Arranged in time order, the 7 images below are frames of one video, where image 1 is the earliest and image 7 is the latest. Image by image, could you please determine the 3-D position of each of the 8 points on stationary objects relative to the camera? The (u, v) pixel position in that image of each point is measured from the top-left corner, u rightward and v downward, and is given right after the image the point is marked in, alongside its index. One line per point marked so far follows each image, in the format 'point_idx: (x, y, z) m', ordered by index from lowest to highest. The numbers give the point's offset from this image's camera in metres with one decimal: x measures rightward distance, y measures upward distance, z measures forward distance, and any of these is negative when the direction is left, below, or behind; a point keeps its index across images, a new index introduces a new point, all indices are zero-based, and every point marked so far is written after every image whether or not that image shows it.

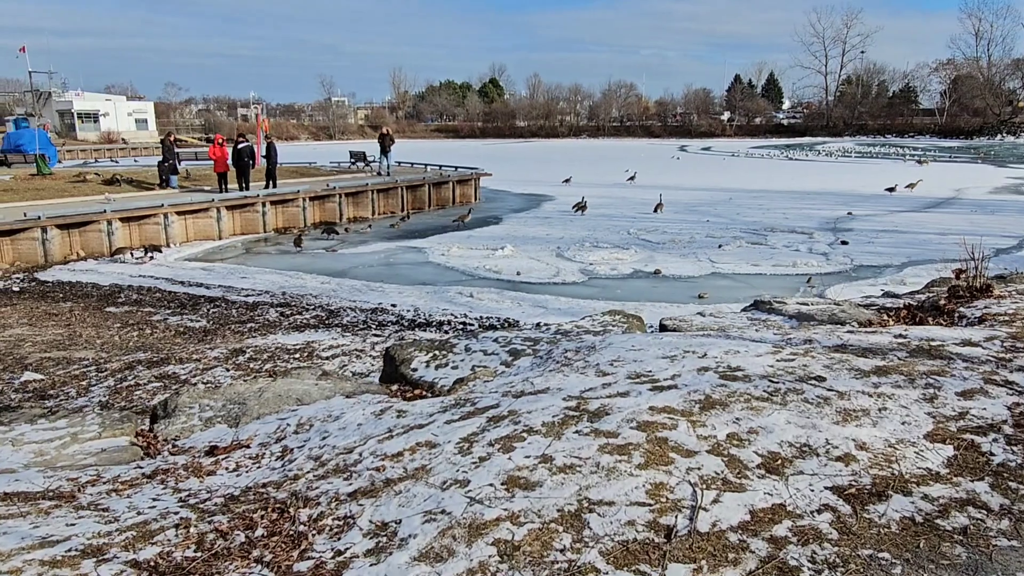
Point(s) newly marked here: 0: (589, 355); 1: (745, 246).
0: (+0.4, -0.4, +3.8) m
1: (+4.8, +0.8, +14.9) m
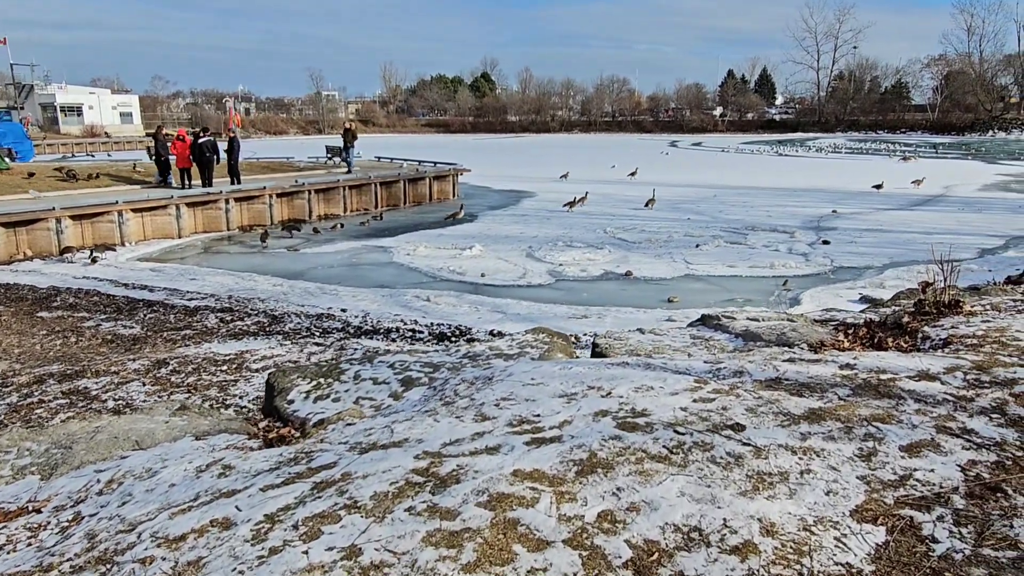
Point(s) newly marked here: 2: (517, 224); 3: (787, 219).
0: (-0.1, -0.5, +3.3) m
1: (+4.2, +0.8, +14.3) m
2: (+0.1, +1.6, +17.6) m
3: (+6.6, +1.7, +17.5) m
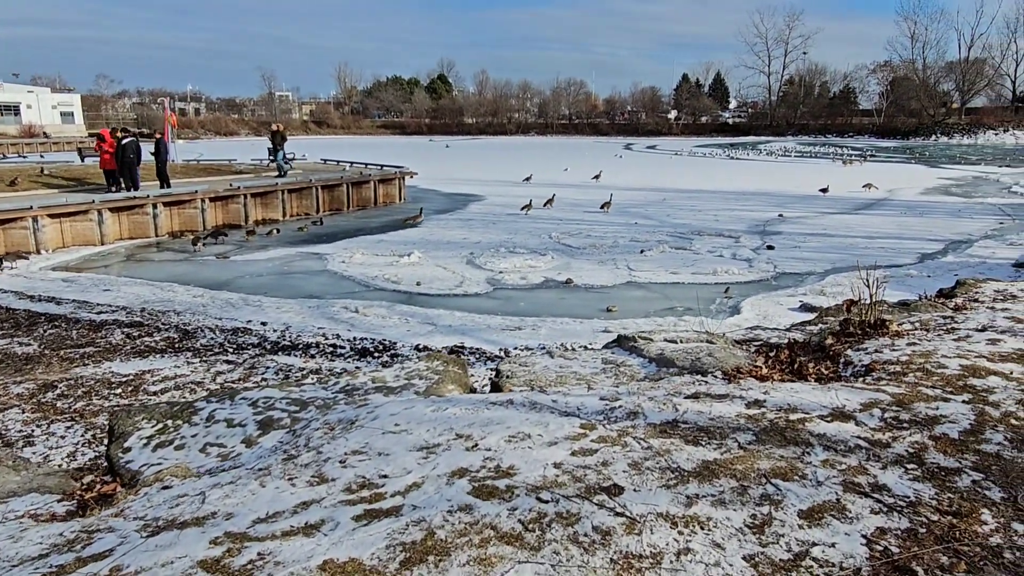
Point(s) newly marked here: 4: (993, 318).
0: (-0.7, -0.6, +2.8) m
1: (+3.0, +0.7, +14.1) m
2: (-1.2, +1.4, +17.2) m
3: (+5.3, +1.5, +17.4) m
4: (+2.9, -0.2, +4.5) m
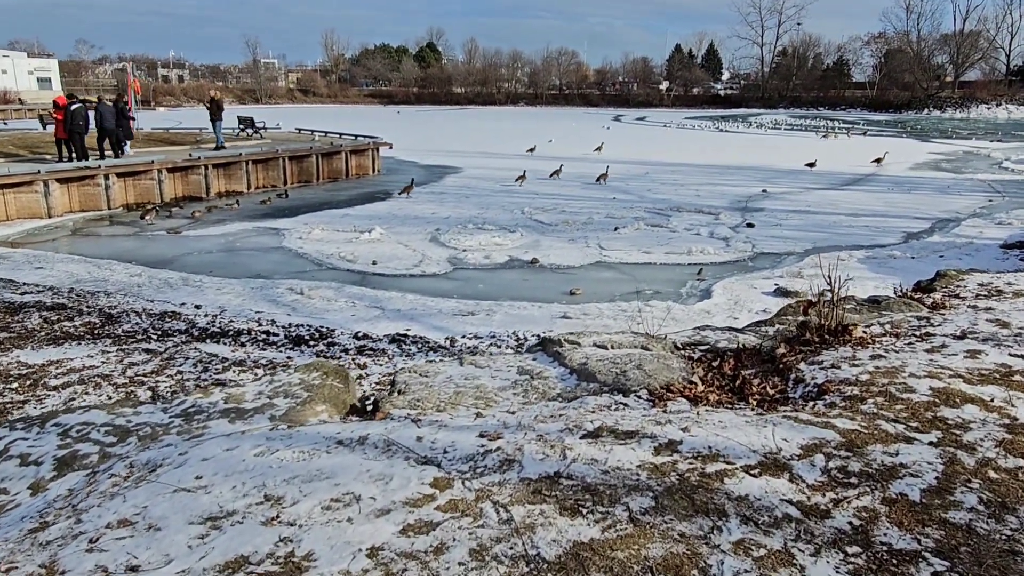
0: (-1.2, -0.6, +2.2) m
1: (+2.4, +1.1, +13.4) m
2: (-1.8, +1.9, +16.5) m
3: (+4.6, +2.0, +16.7) m
4: (+2.4, -0.2, +3.9) m
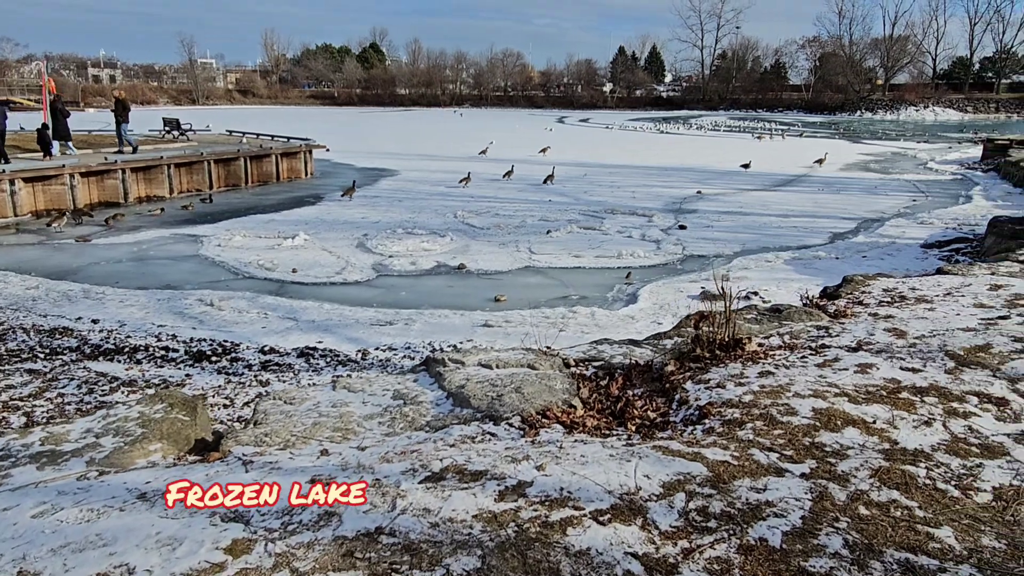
0: (-1.6, -0.7, +1.8) m
1: (+1.2, +1.0, +13.3) m
2: (-3.3, +1.8, +16.0) m
3: (+3.1, +2.0, +16.7) m
4: (+1.8, -0.2, +3.8) m
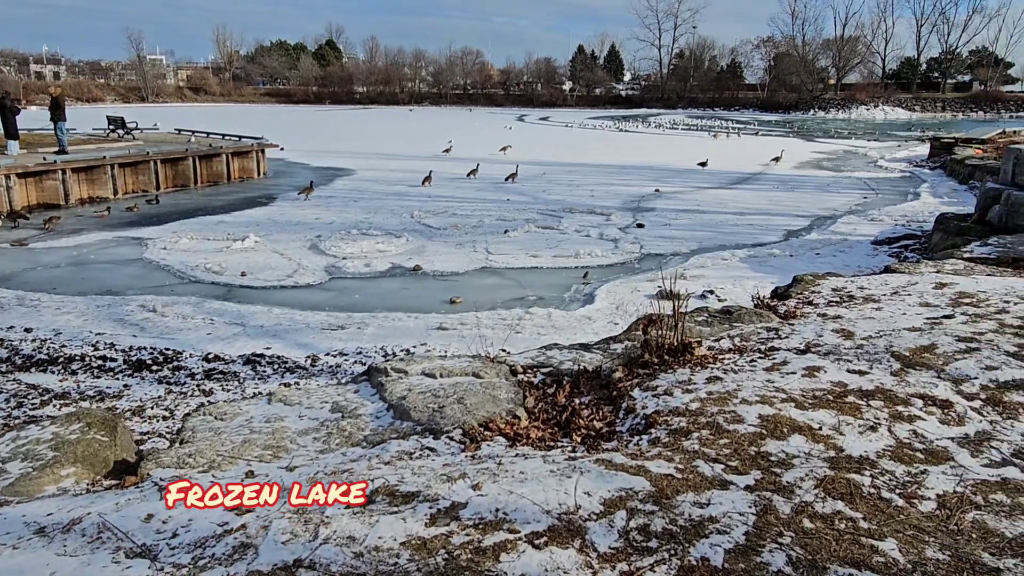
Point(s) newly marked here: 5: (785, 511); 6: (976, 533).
0: (-1.8, -0.7, +1.6) m
1: (+0.4, +1.0, +13.2) m
2: (-4.2, +1.8, +15.7) m
3: (+2.2, +2.0, +16.8) m
4: (+1.6, -0.2, +3.8) m
5: (+0.8, -0.6, +2.0) m
6: (+1.2, -0.7, +2.0) m
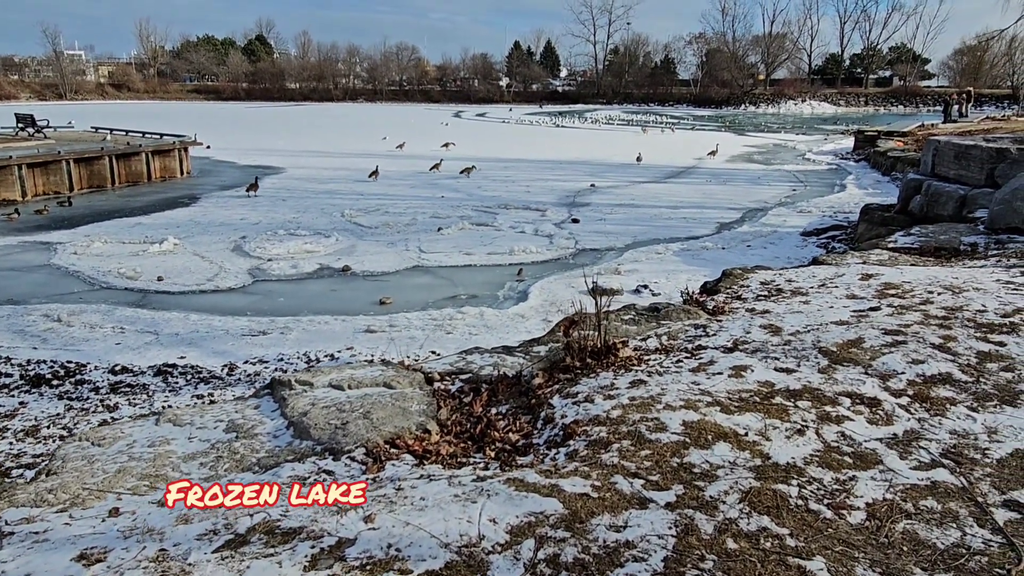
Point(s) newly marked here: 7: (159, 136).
0: (-2.0, -0.8, +1.2) m
1: (-0.8, +1.0, +13.0) m
2: (-5.5, +1.7, +15.1) m
3: (+0.7, +2.1, +16.7) m
4: (+1.2, -0.2, +3.6) m
5: (+0.5, -0.6, +1.9) m
6: (+1.0, -0.6, +1.8) m
7: (-9.6, +4.1, +19.9) m
